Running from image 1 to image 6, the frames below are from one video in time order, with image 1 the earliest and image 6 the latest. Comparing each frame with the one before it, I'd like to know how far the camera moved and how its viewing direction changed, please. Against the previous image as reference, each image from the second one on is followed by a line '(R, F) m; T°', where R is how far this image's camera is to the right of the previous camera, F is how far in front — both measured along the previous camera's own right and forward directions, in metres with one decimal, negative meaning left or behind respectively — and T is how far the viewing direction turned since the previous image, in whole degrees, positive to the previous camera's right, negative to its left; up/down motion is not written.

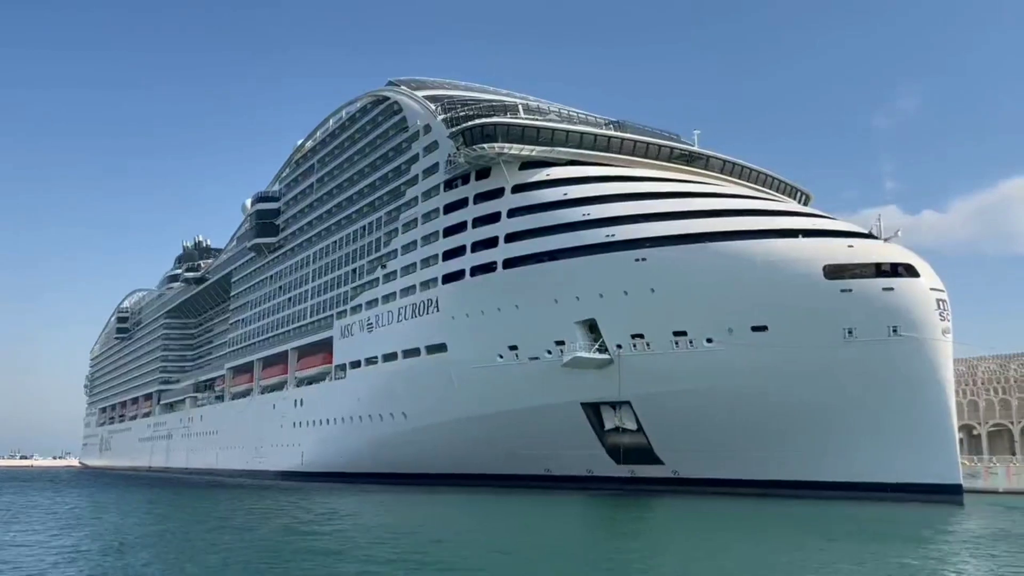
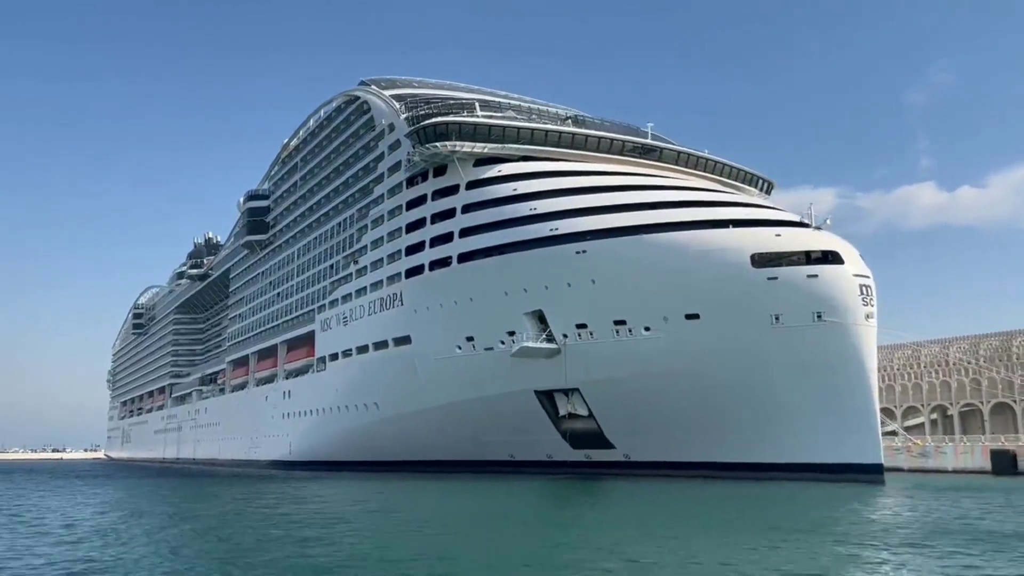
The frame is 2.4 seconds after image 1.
(+2.0, -0.7) m; -2°
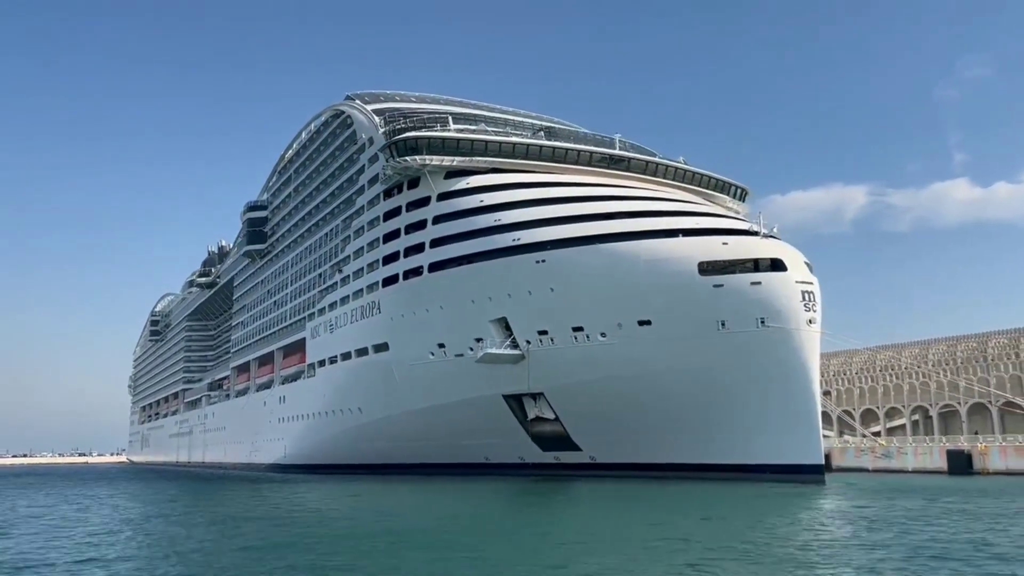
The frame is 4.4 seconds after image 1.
(+1.6, -0.7) m; -2°
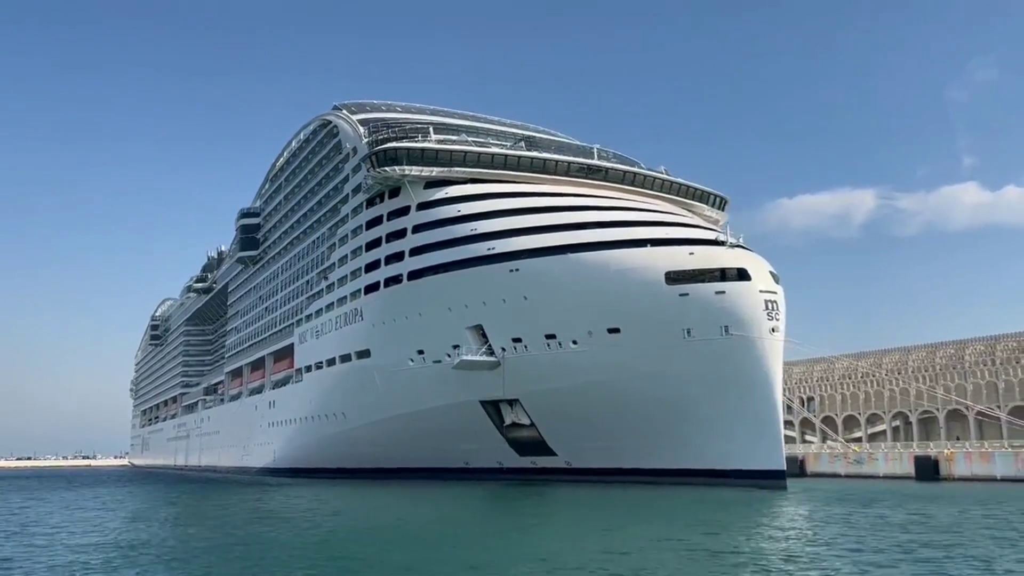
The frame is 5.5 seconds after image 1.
(+0.8, -0.4) m; 0°
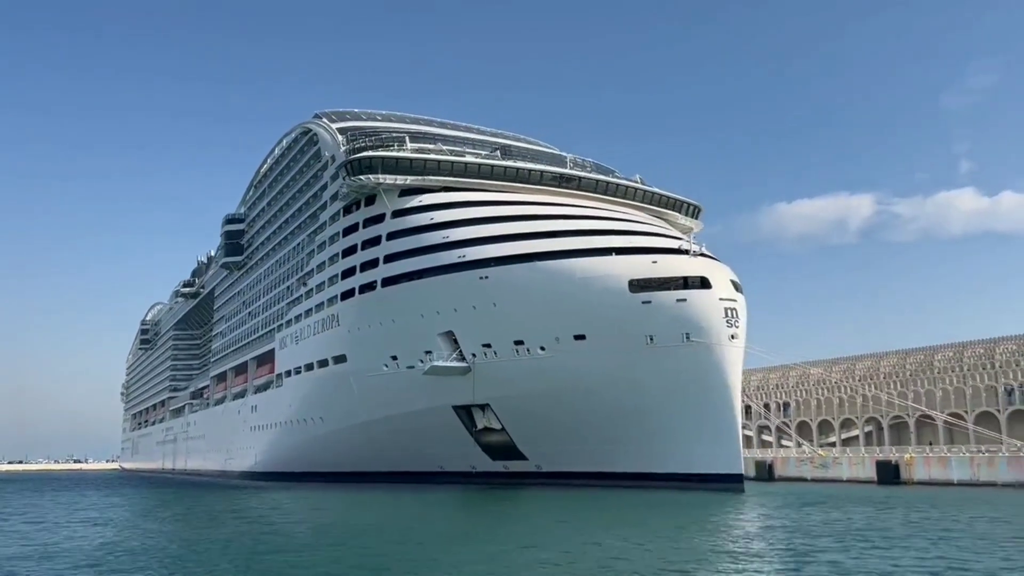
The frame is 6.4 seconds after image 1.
(+0.7, -0.4) m; 0°
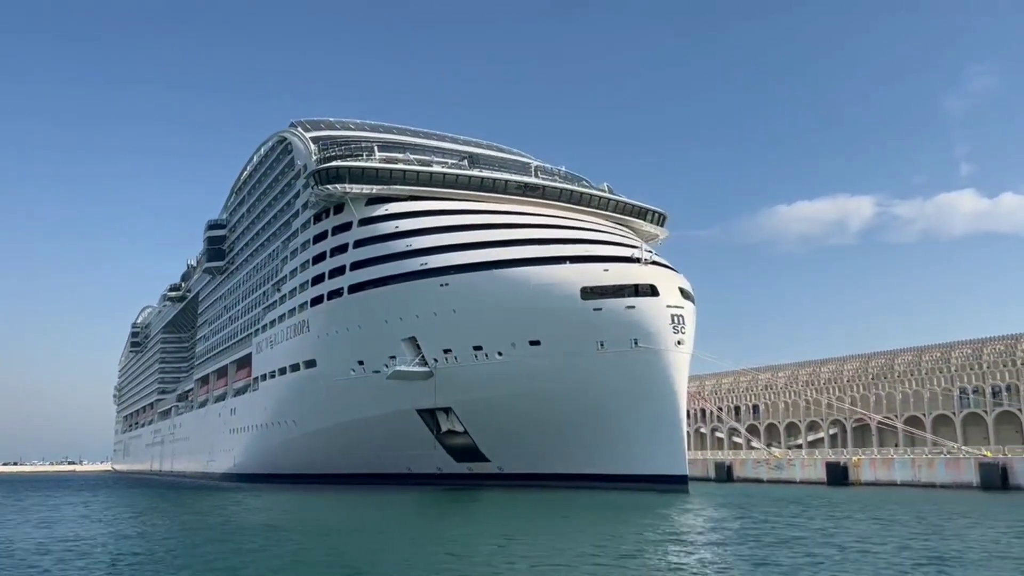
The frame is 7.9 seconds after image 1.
(+1.1, -0.6) m; 0°
